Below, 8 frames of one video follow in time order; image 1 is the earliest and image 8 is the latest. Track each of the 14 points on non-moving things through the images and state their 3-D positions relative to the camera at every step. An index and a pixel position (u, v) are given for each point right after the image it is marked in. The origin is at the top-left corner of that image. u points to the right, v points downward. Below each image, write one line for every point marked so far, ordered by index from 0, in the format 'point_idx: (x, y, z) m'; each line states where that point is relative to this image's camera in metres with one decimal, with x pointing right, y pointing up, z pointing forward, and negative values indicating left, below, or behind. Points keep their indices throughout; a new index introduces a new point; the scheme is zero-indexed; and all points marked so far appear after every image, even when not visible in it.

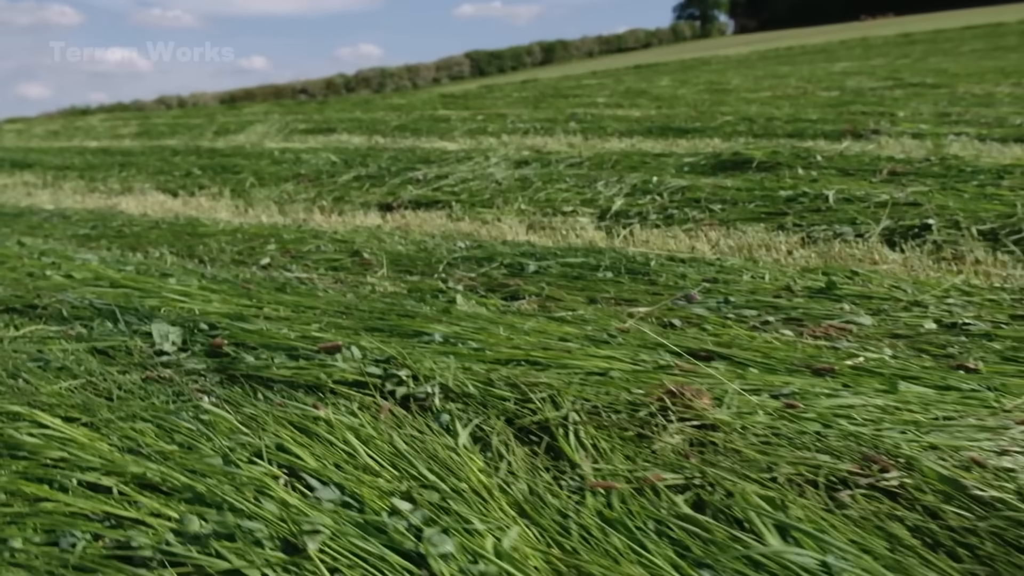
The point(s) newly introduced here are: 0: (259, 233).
0: (-1.5, +0.3, +6.4) m
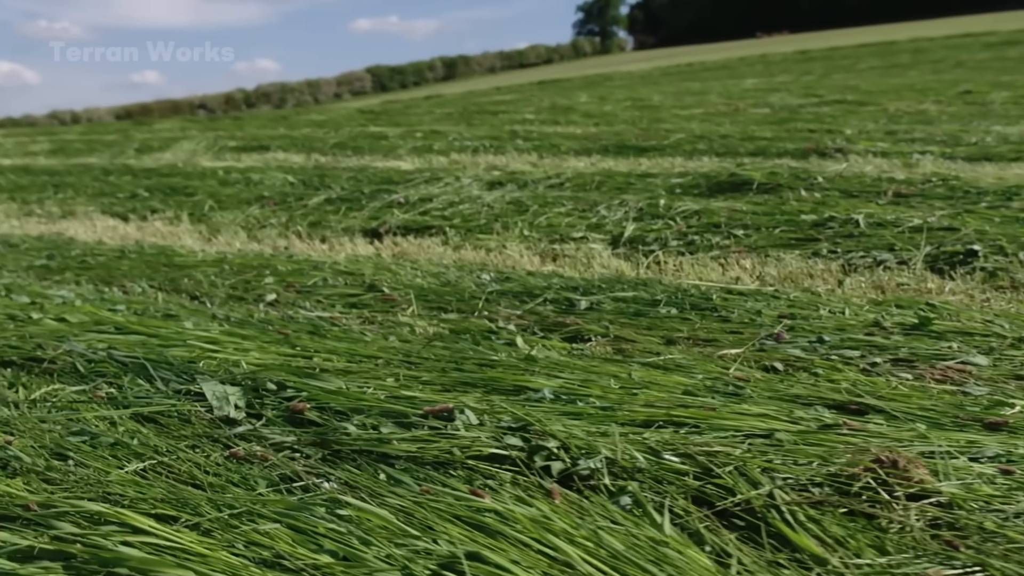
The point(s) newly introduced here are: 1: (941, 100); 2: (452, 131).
0: (-1.4, +0.1, +5.8) m
1: (+6.8, +3.0, +16.7) m
2: (-0.7, +2.1, +14.0) m
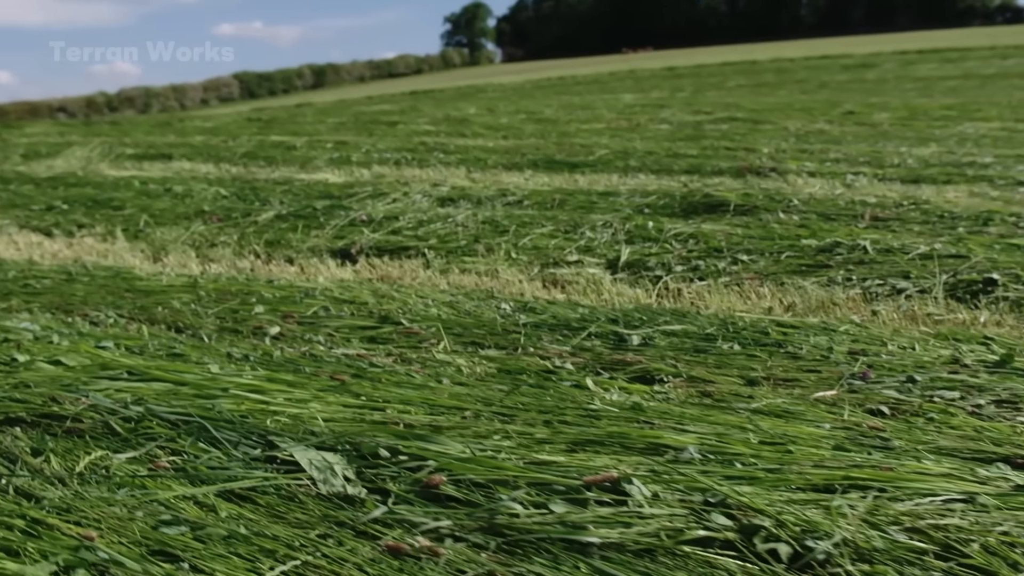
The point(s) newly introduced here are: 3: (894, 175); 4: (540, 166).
0: (-1.4, 0.0, +5.1) m
1: (+5.2, +2.7, +17.2) m
2: (-1.9, +1.9, +13.4) m
3: (+3.5, +1.0, +9.7) m
4: (+0.3, +1.2, +10.7) m
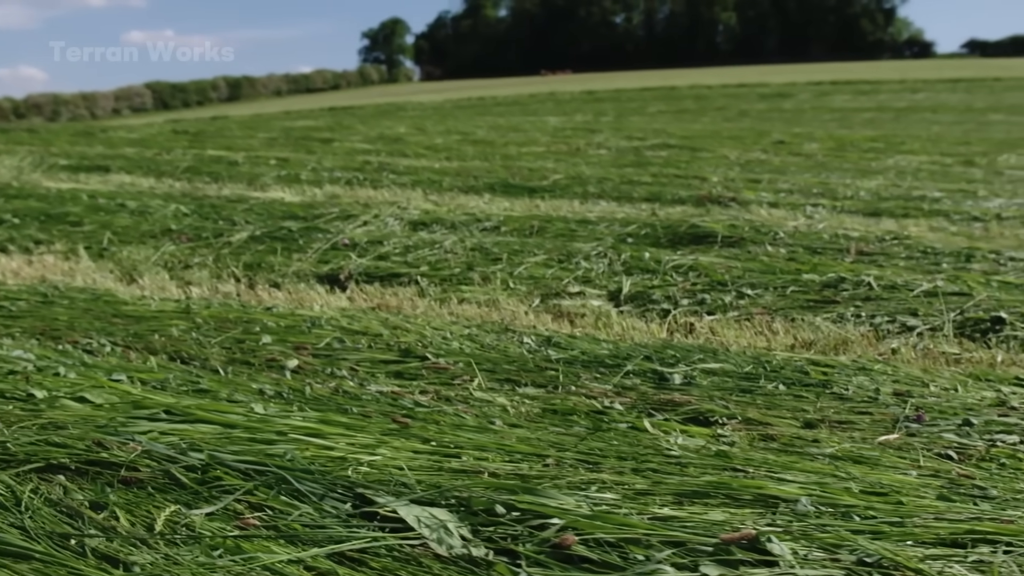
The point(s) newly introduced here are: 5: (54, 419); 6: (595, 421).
0: (-1.3, -0.1, +4.8) m
1: (+4.2, +2.3, +17.5) m
2: (-2.5, +1.6, +13.1) m
3: (+3.1, +0.7, +9.8) m
4: (-0.1, +1.0, +10.5) m
5: (-1.3, -0.4, +3.0) m
6: (+0.3, -0.5, +3.6) m
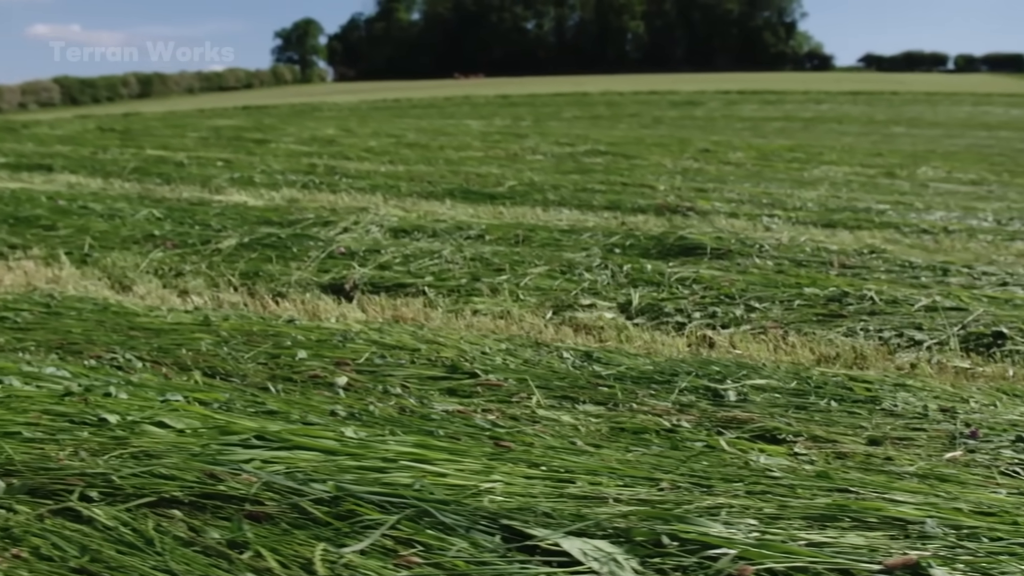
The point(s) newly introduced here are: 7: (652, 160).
0: (-1.2, -0.2, +4.7) m
1: (+3.1, +2.2, +17.8) m
2: (-3.2, +1.5, +12.8) m
3: (+2.8, +0.7, +10.1) m
4: (-0.5, +0.9, +10.5) m
5: (-1.0, -0.4, +2.9) m
6: (+0.5, -0.5, +3.6) m
7: (+2.2, +2.0, +17.0) m
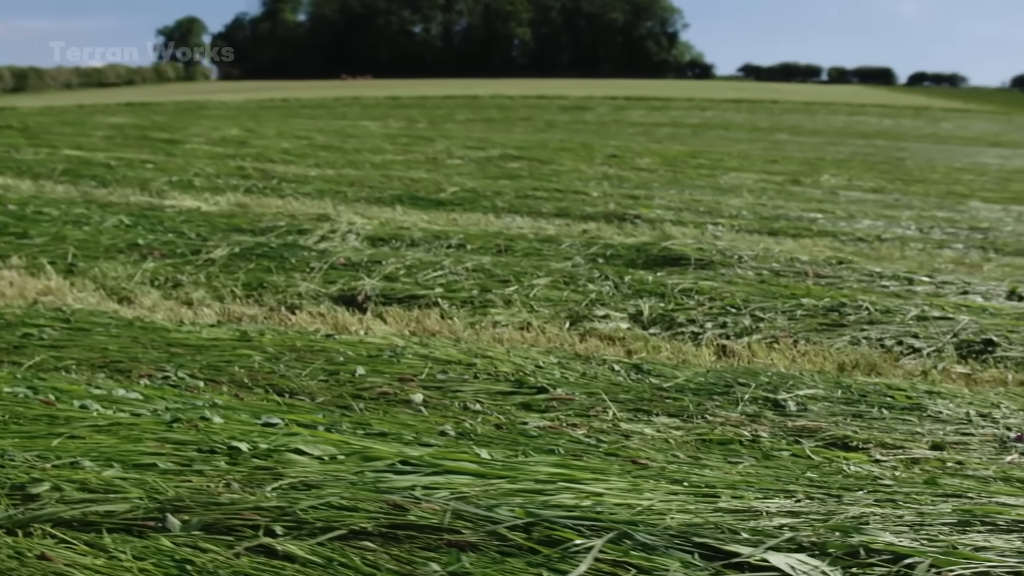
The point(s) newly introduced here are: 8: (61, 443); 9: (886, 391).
0: (-0.9, -0.3, +4.6) m
1: (+1.7, +2.1, +18.1) m
2: (-3.9, +1.5, +12.4) m
3: (+2.3, +0.6, +10.4) m
4: (-1.0, +0.8, +10.4) m
5: (-0.6, -0.5, +2.8) m
6: (+0.9, -0.6, +3.8) m
7: (+0.9, +2.0, +17.3) m
8: (-1.3, -0.4, +3.0) m
9: (+1.6, -0.4, +4.6) m
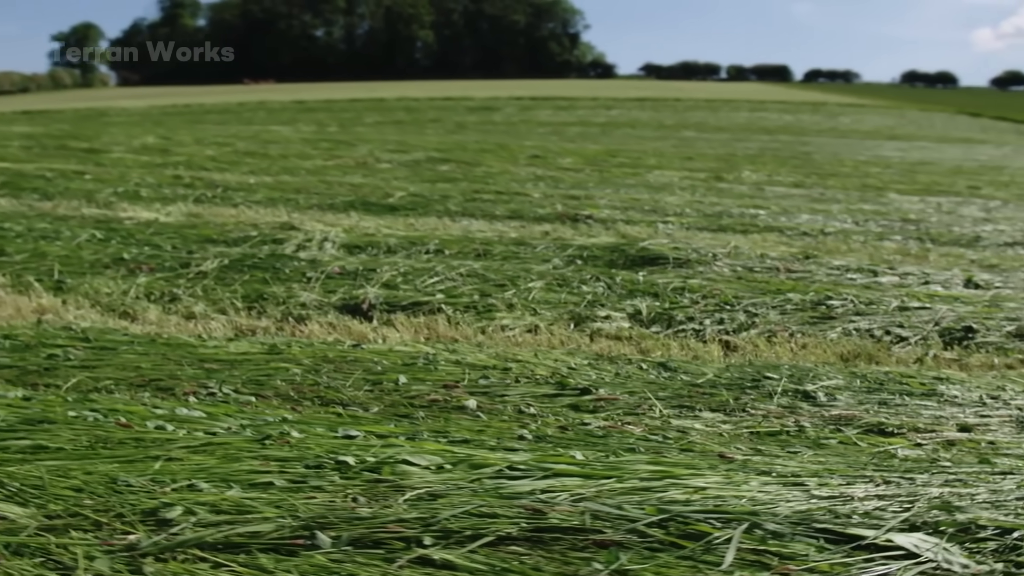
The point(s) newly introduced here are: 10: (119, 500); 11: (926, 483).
0: (-0.8, -0.3, +4.6) m
1: (+0.4, +2.1, +18.3) m
2: (-4.6, +1.3, +12.1) m
3: (+1.8, +0.7, +10.7) m
4: (-1.5, +0.8, +10.4) m
5: (-0.2, -0.5, +2.9) m
6: (+1.1, -0.6, +3.9) m
7: (-0.3, +2.0, +17.4) m
8: (-1.0, -0.5, +3.0) m
9: (+1.8, -0.4, +4.9) m
10: (-1.0, -0.5, +2.8) m
11: (+1.3, -0.6, +3.3) m
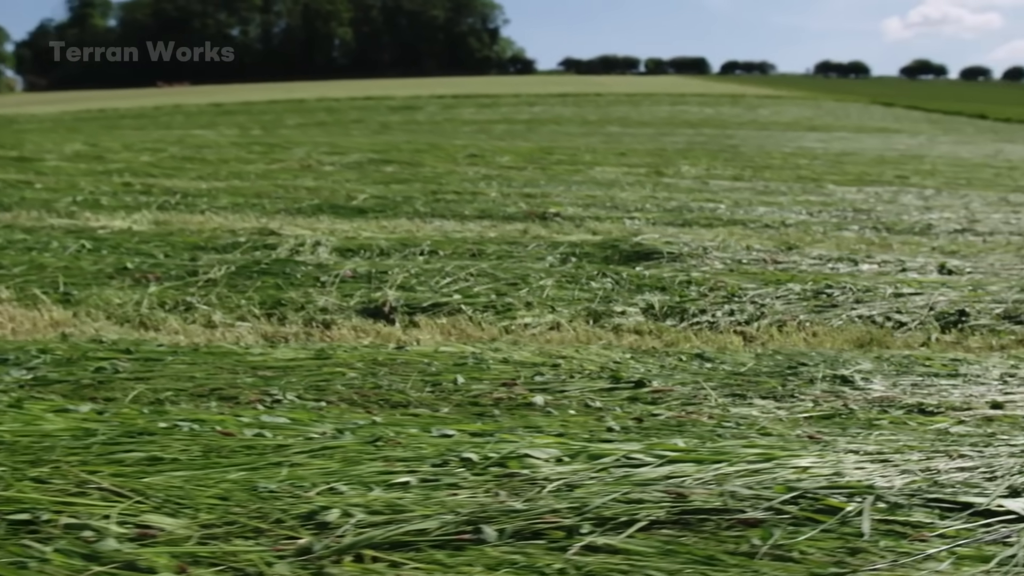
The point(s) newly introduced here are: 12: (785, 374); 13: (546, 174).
0: (-0.6, -0.3, +4.7) m
1: (-0.6, +2.1, +18.4) m
2: (-5.0, +1.2, +11.8) m
3: (+1.5, +0.7, +10.9) m
4: (-1.8, +0.7, +10.3) m
5: (+0.1, -0.5, +3.0) m
6: (+1.4, -0.5, +4.1) m
7: (-1.2, +2.0, +17.4) m
8: (-0.6, -0.5, +3.0) m
9: (+1.9, -0.4, +5.1) m
10: (-0.6, -0.6, +2.8) m
11: (+1.6, -0.6, +3.5) m
12: (+1.2, -0.4, +4.7) m
13: (+0.5, +1.8, +16.7) m
